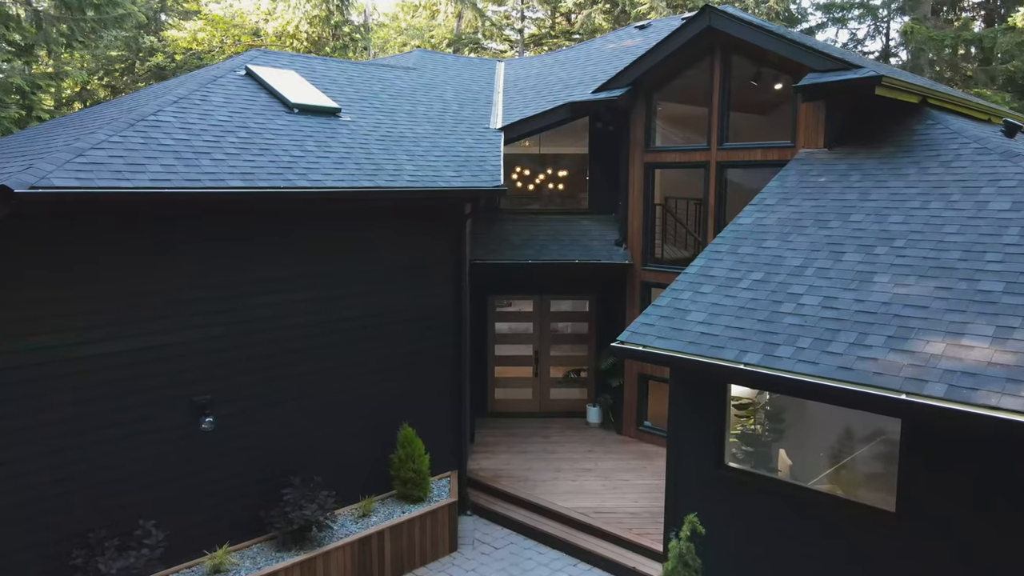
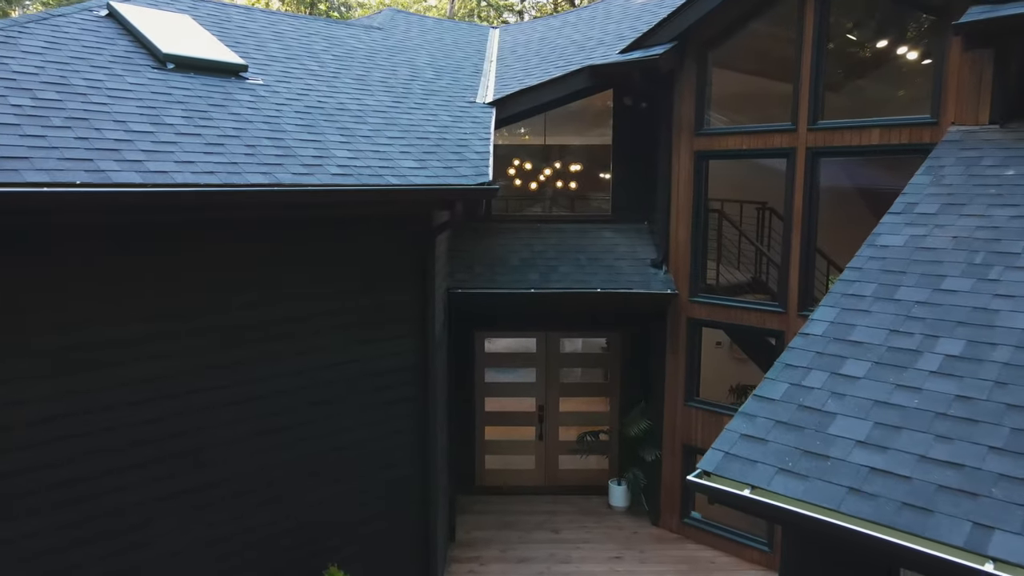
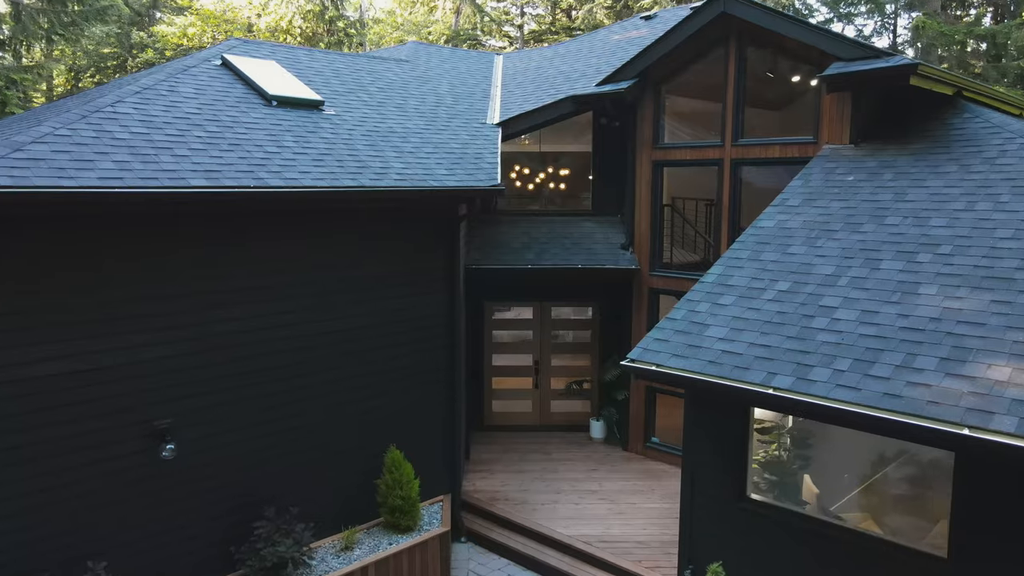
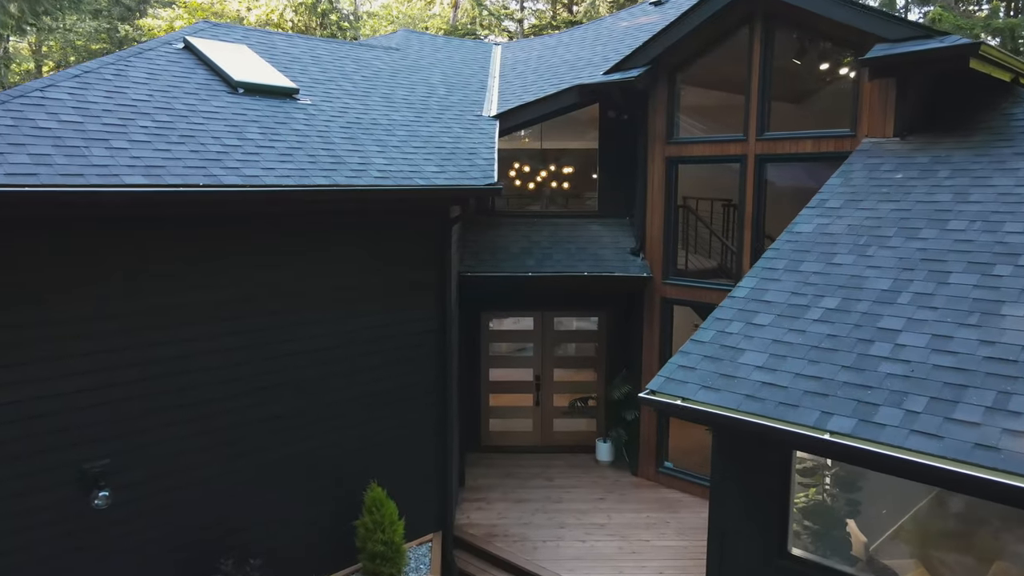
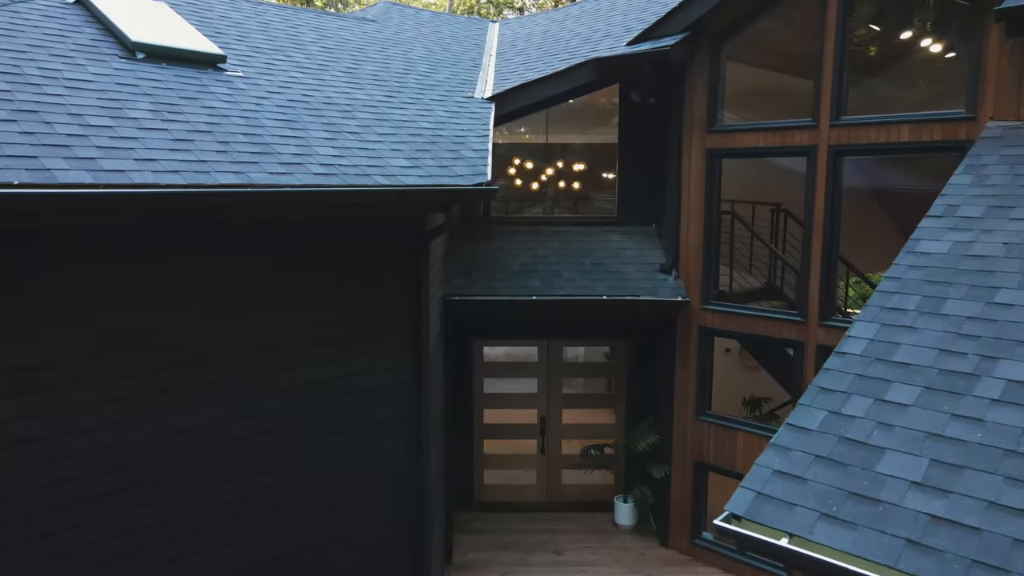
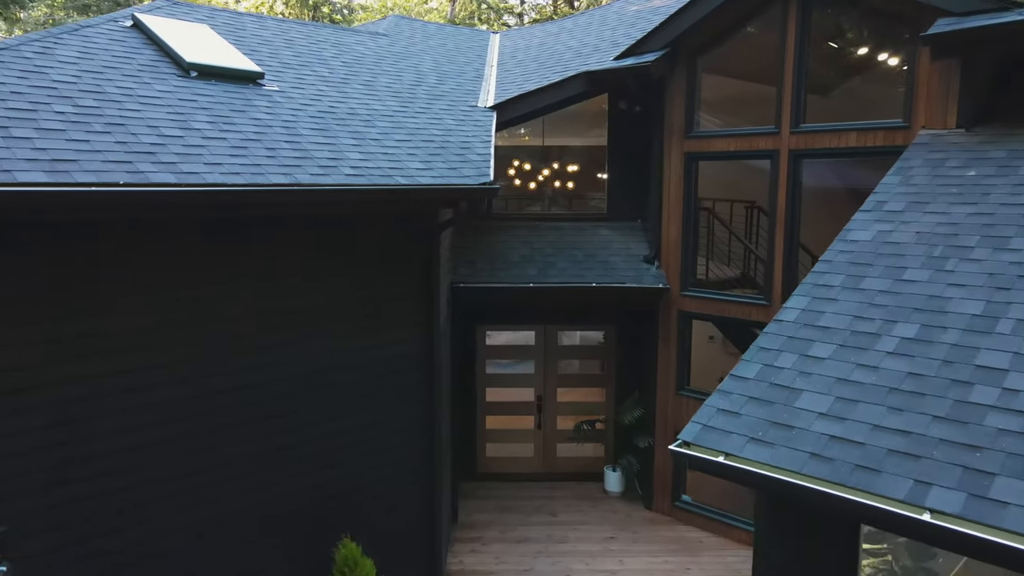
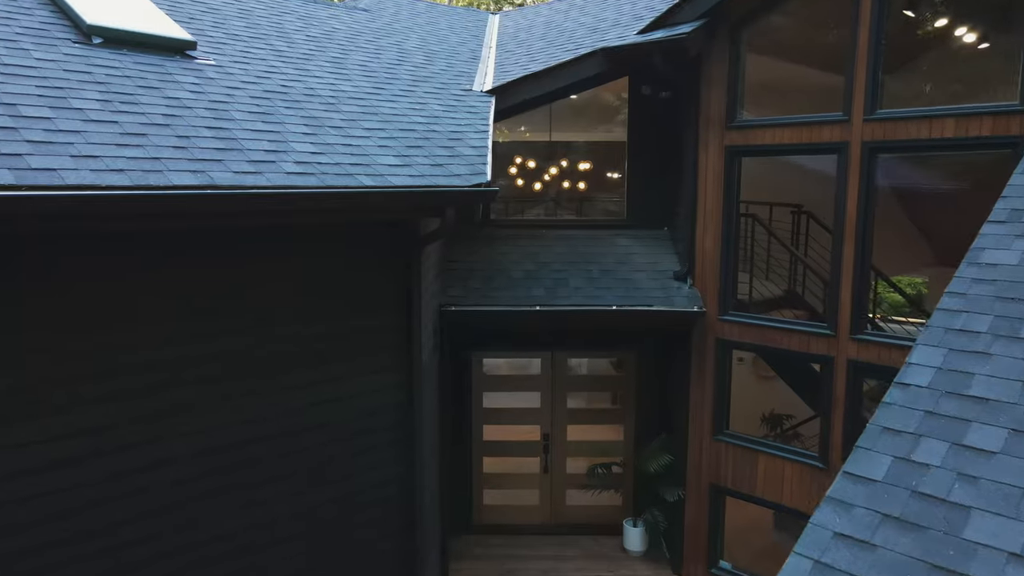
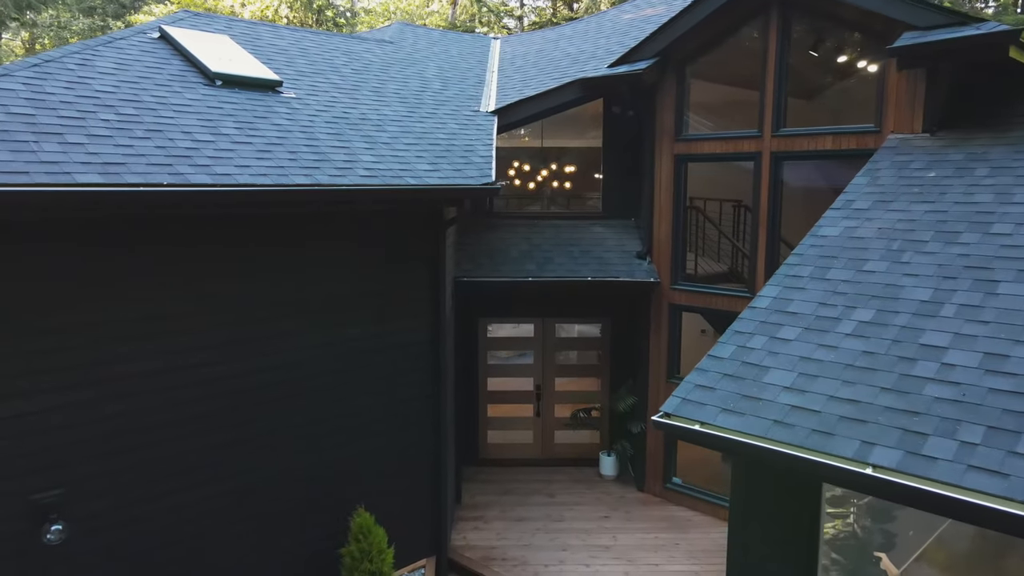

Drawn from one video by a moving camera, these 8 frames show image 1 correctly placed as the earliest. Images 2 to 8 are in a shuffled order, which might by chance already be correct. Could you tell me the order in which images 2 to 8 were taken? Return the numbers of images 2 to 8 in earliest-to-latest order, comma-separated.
3, 4, 8, 6, 2, 5, 7
